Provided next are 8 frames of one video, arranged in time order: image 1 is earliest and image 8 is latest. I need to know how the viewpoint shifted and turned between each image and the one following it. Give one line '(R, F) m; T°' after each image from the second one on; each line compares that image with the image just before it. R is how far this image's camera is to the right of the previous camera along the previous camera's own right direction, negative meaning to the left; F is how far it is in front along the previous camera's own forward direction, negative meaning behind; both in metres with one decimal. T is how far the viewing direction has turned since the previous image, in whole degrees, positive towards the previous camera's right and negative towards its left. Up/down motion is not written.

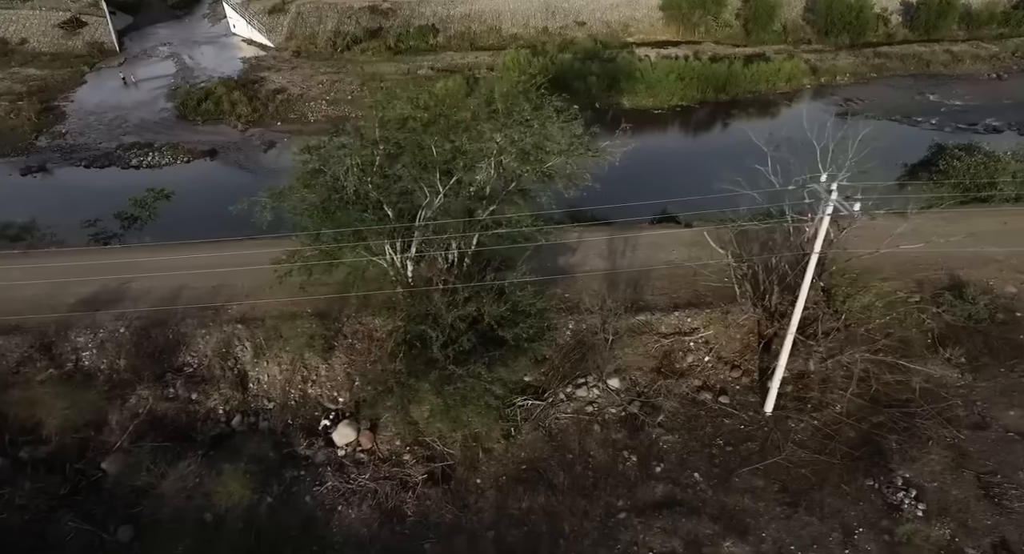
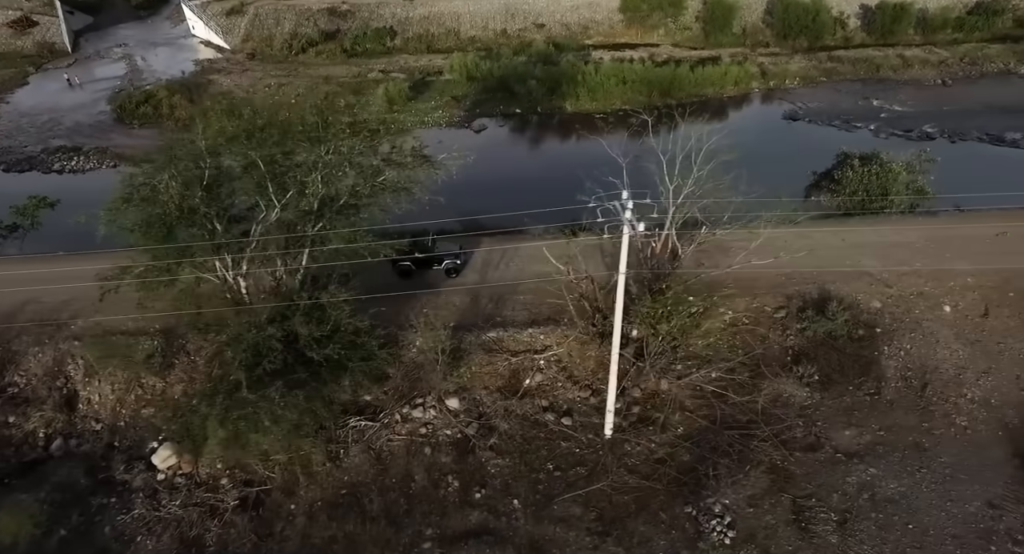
(+2.8, +0.4) m; +1°
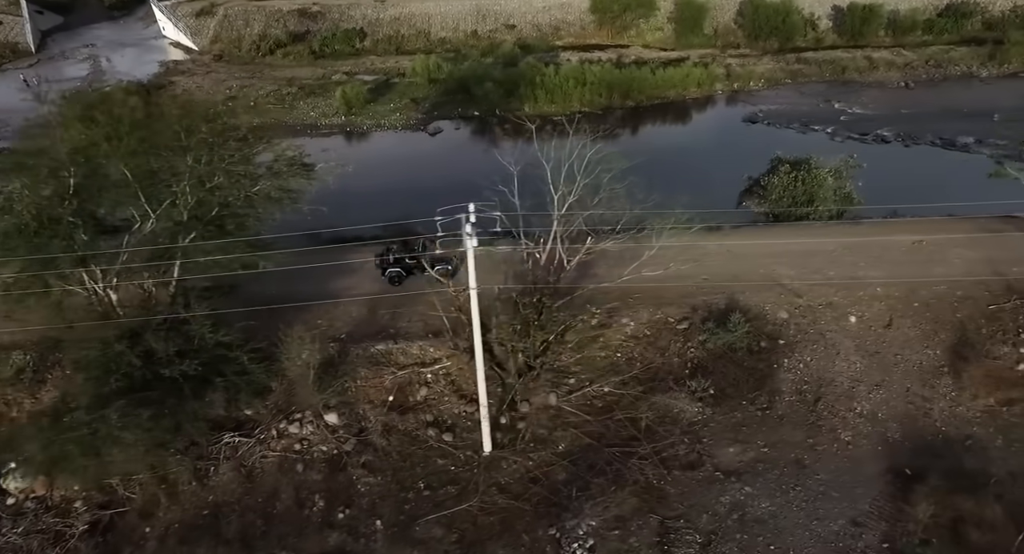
(+2.0, +0.3) m; 0°
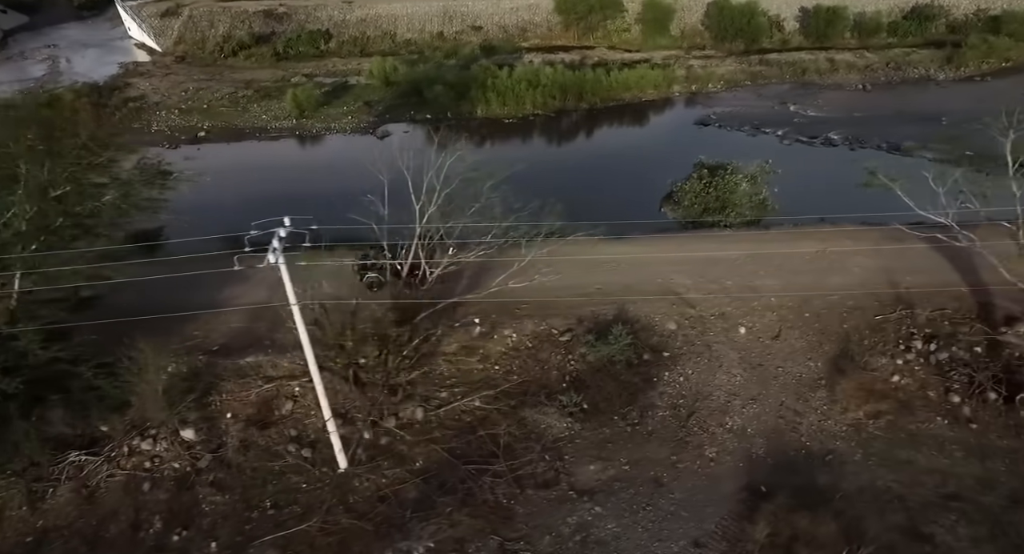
(+2.3, +0.3) m; 0°
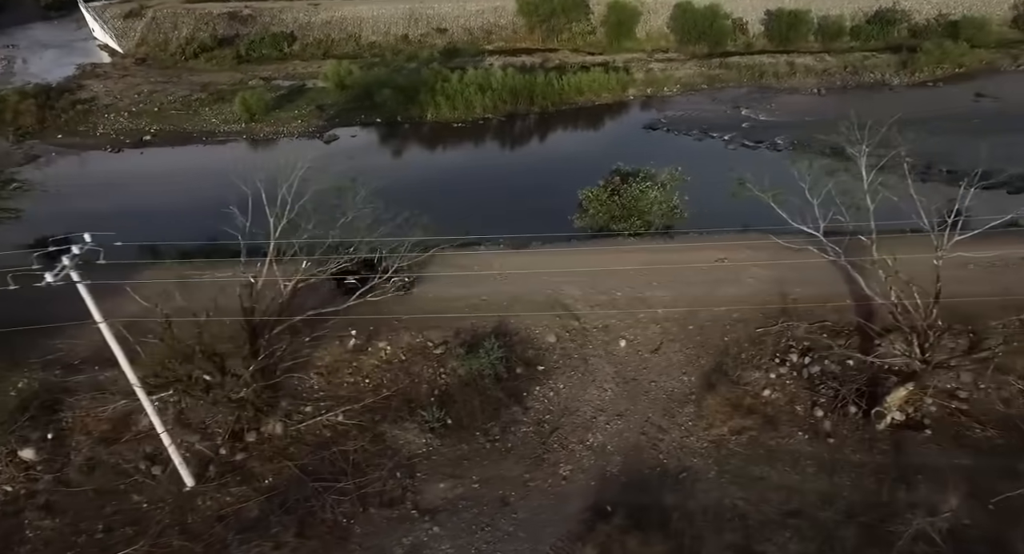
(+2.3, +0.2) m; 0°
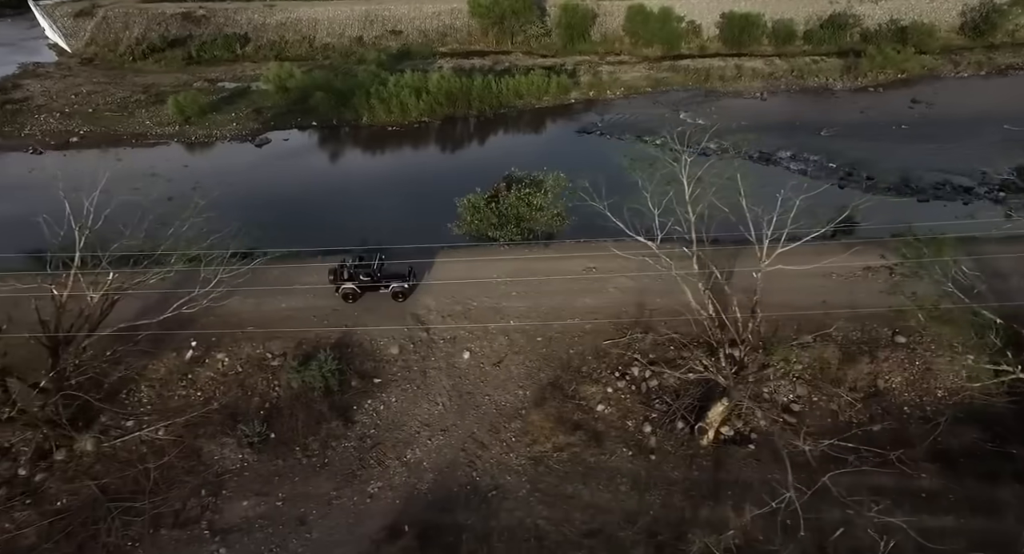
(+2.9, +0.3) m; +1°
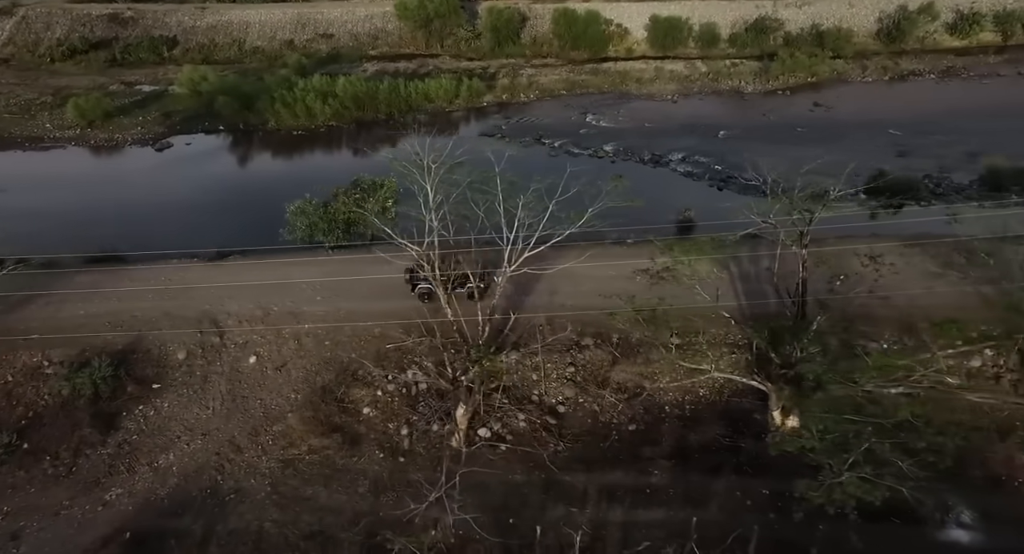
(+3.8, -0.2) m; +2°
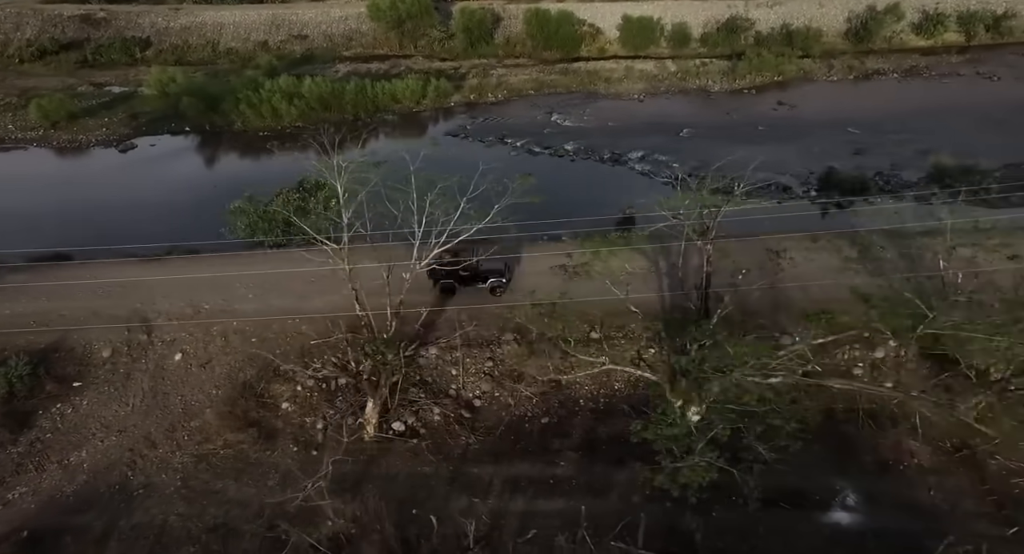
(+1.4, -0.2) m; +1°
